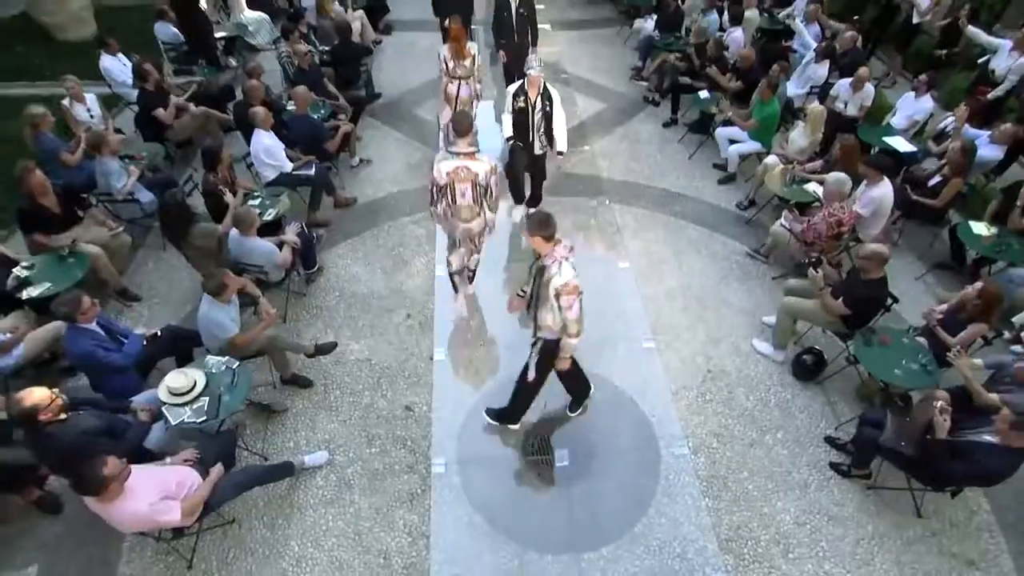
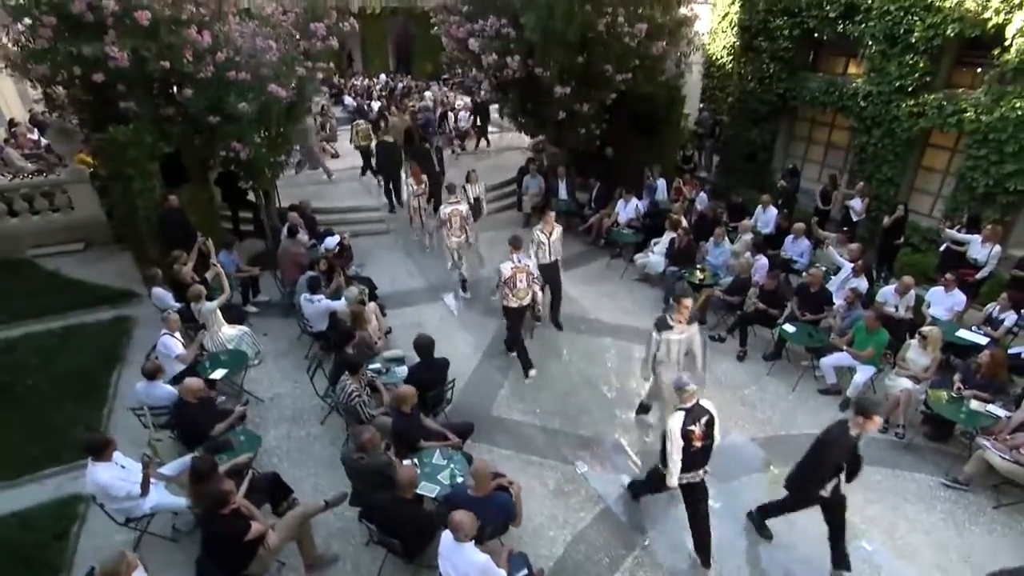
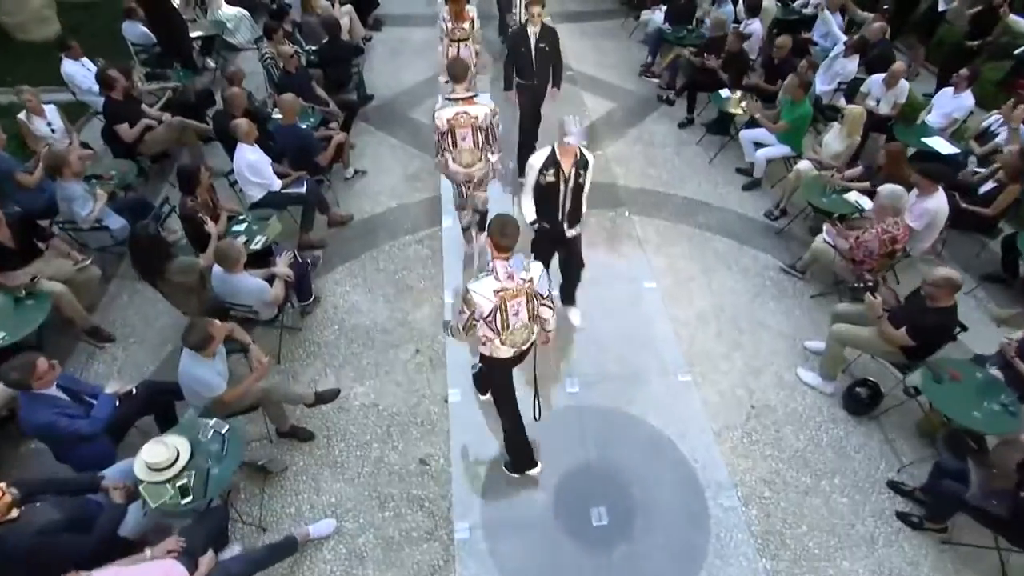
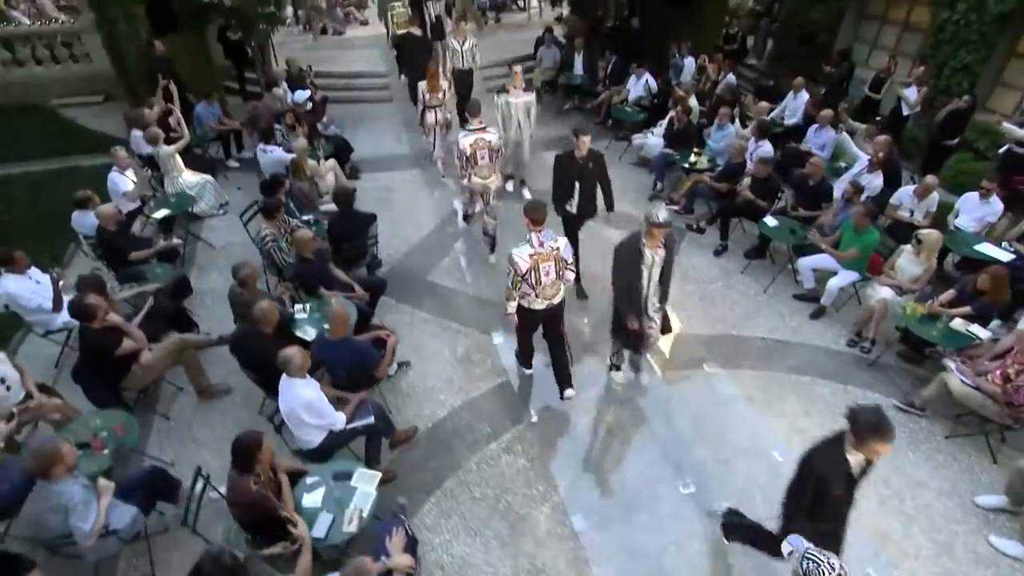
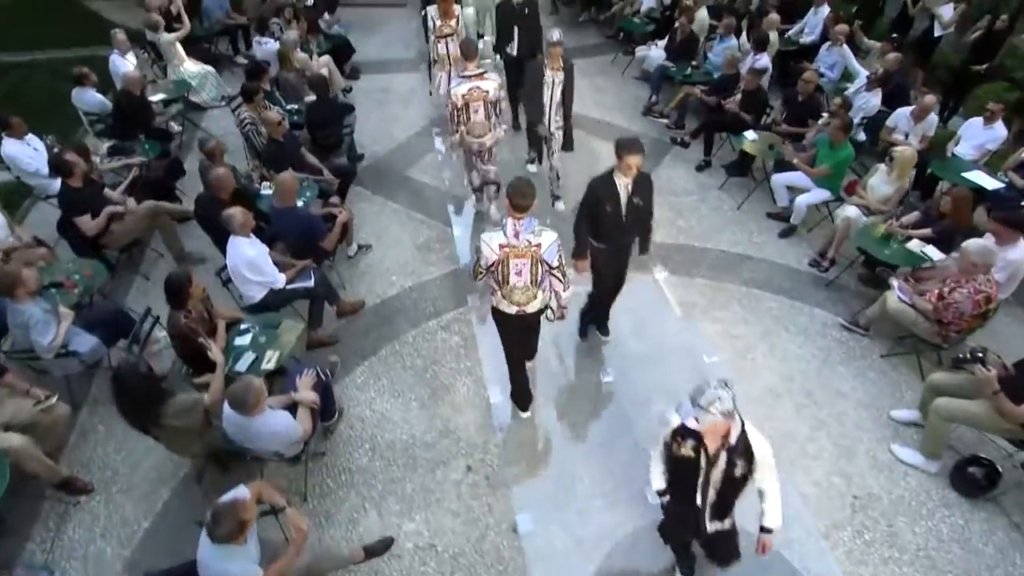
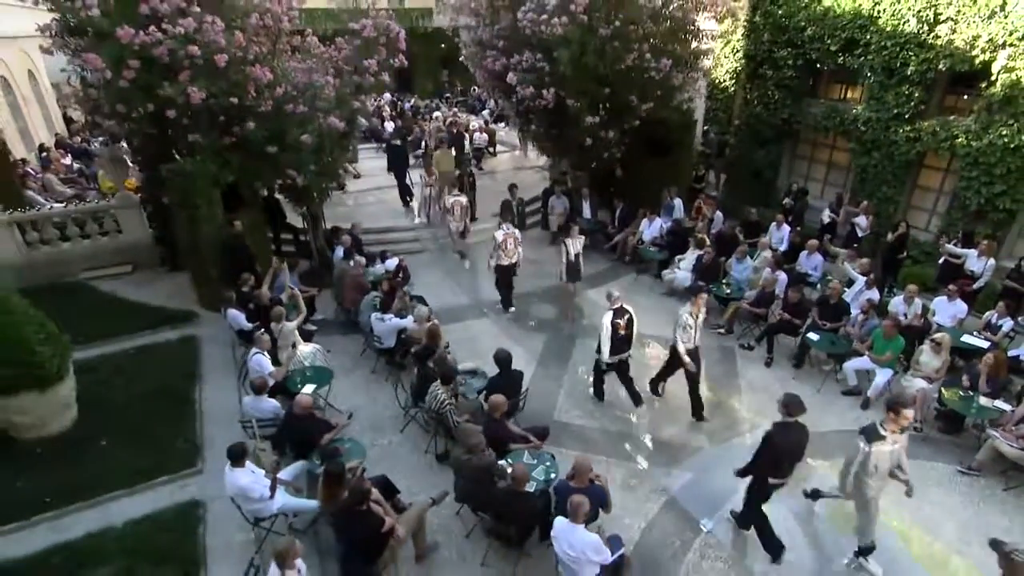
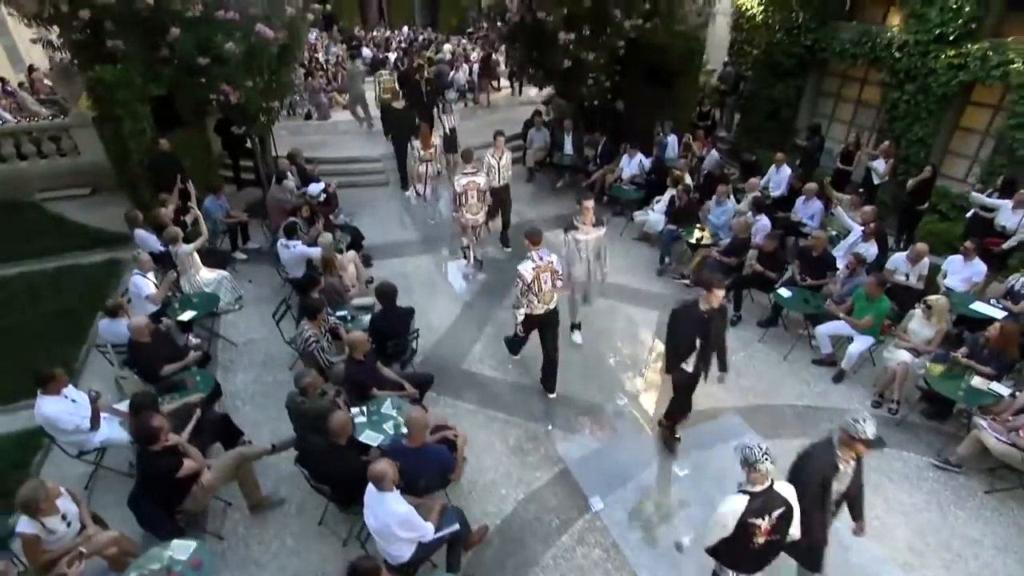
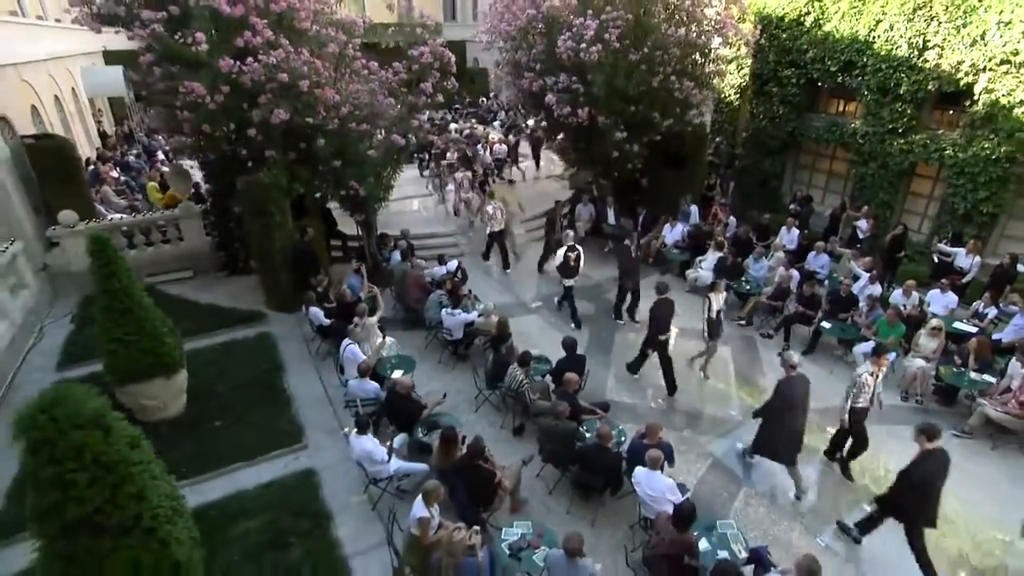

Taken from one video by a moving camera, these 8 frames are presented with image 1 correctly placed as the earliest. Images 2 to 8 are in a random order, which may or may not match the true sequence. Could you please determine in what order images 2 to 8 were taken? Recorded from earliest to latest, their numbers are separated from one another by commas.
3, 5, 4, 7, 2, 6, 8
